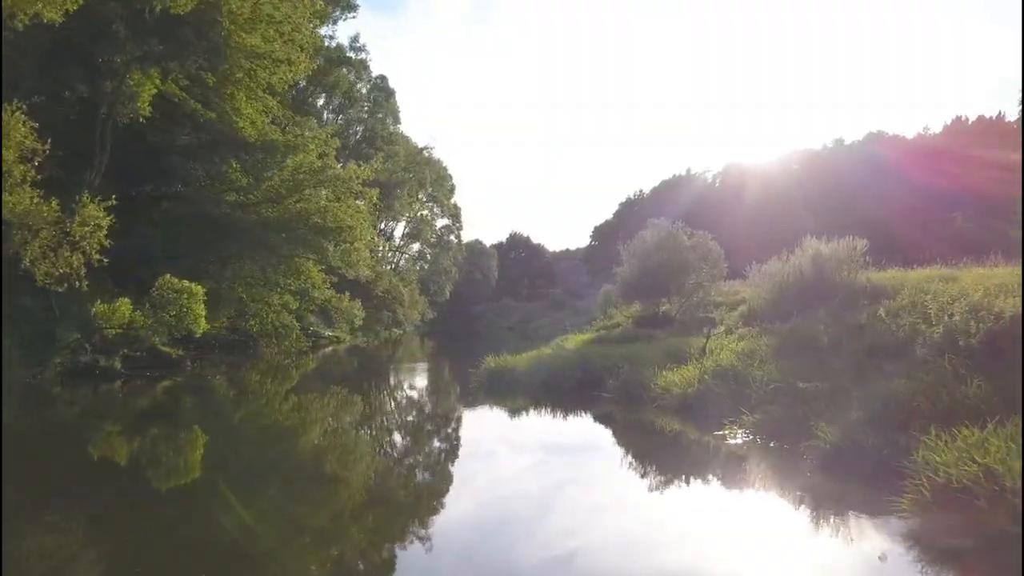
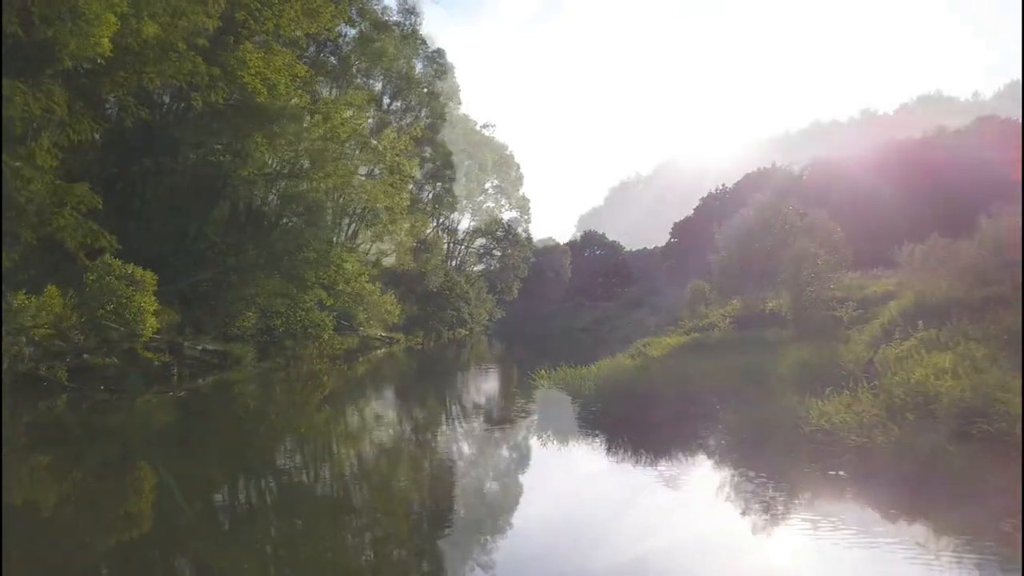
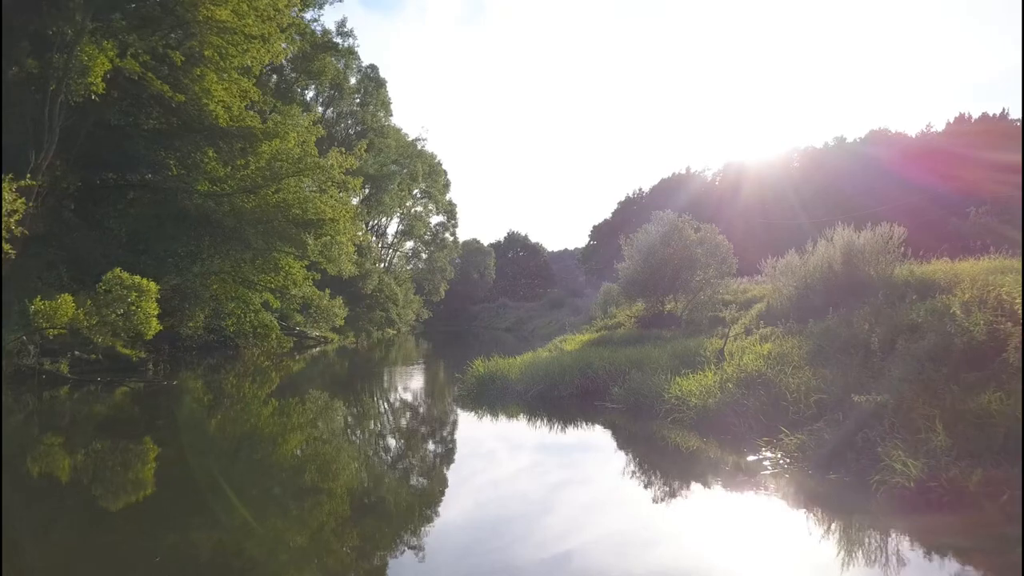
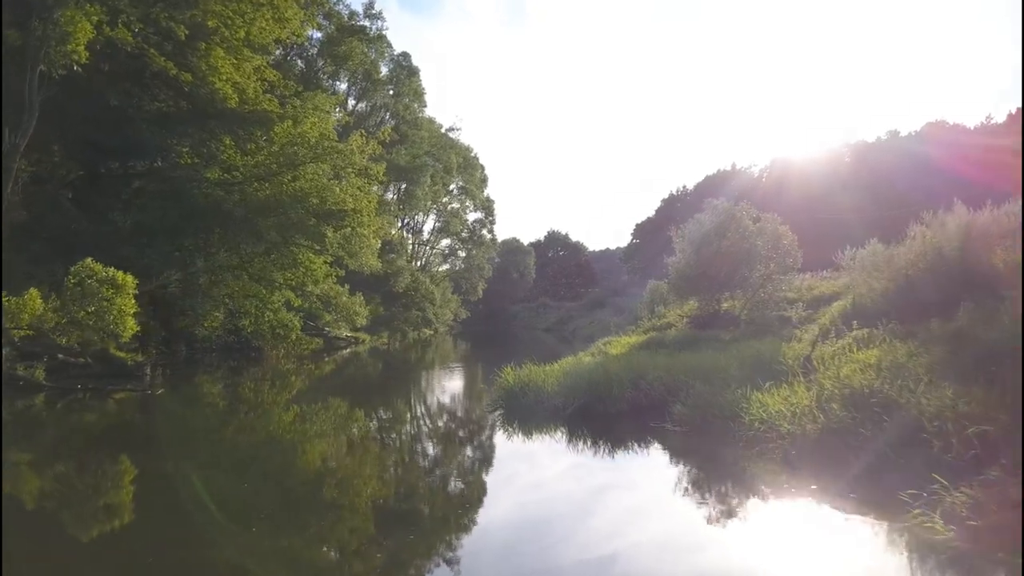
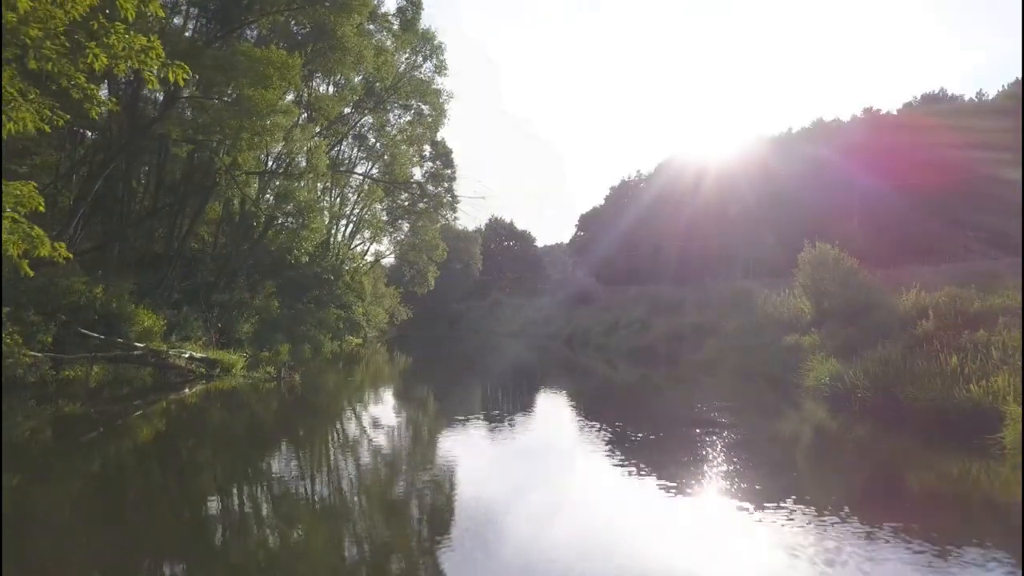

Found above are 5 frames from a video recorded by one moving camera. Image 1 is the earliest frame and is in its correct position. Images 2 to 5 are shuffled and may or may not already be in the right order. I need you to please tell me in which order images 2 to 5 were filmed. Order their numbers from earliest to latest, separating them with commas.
3, 4, 2, 5
